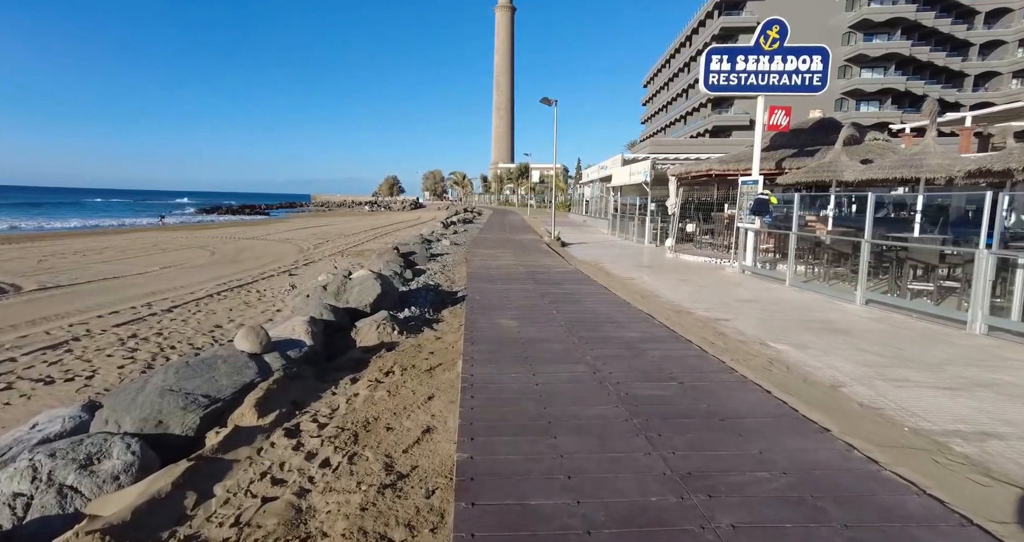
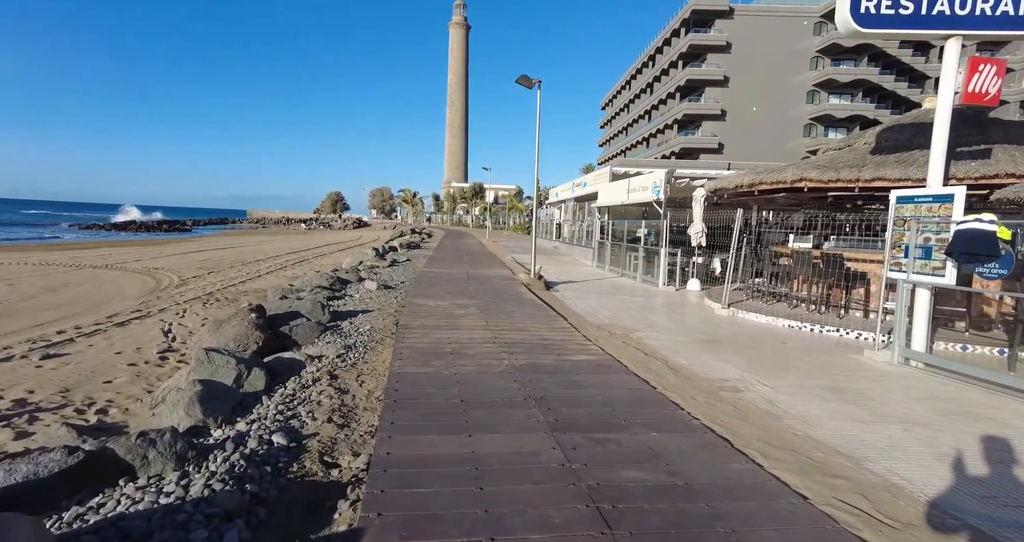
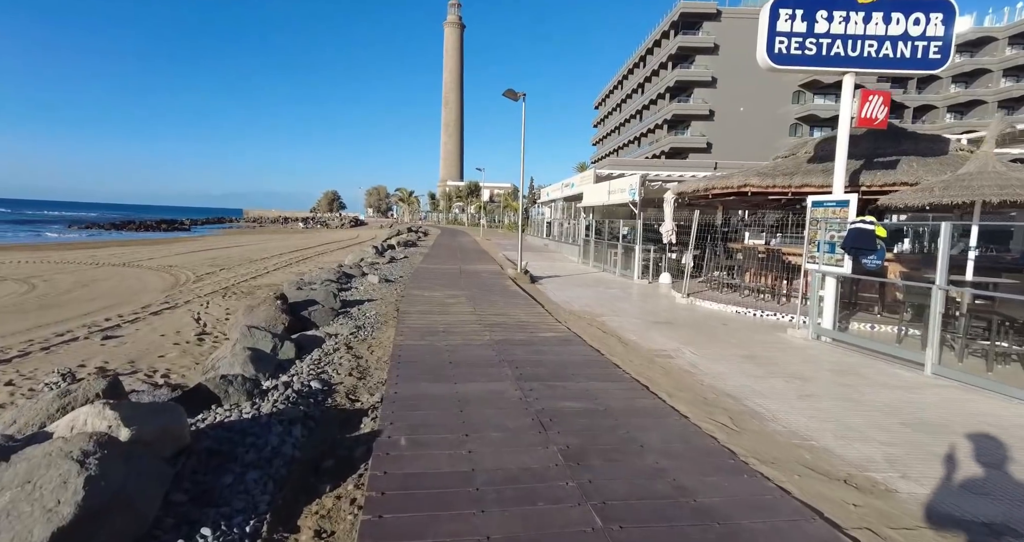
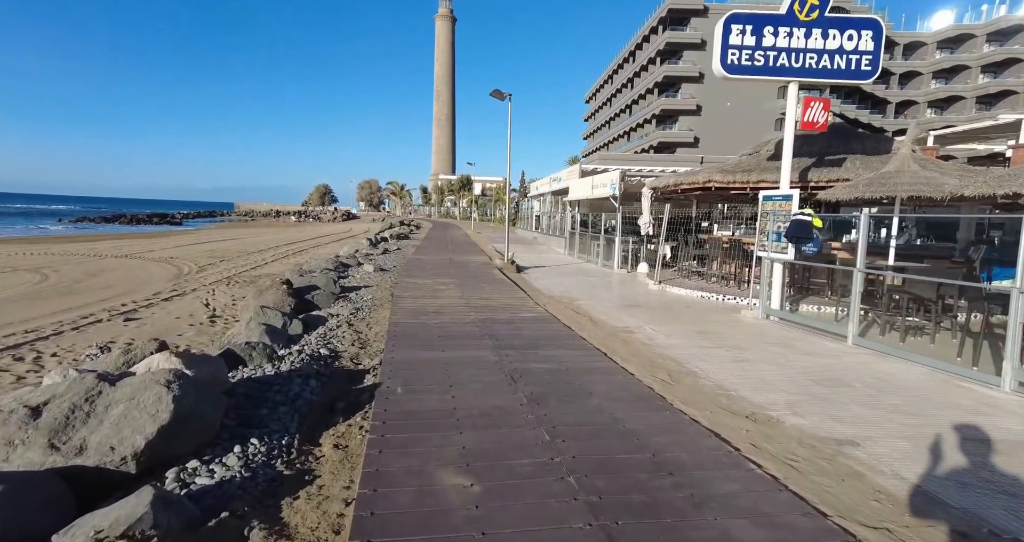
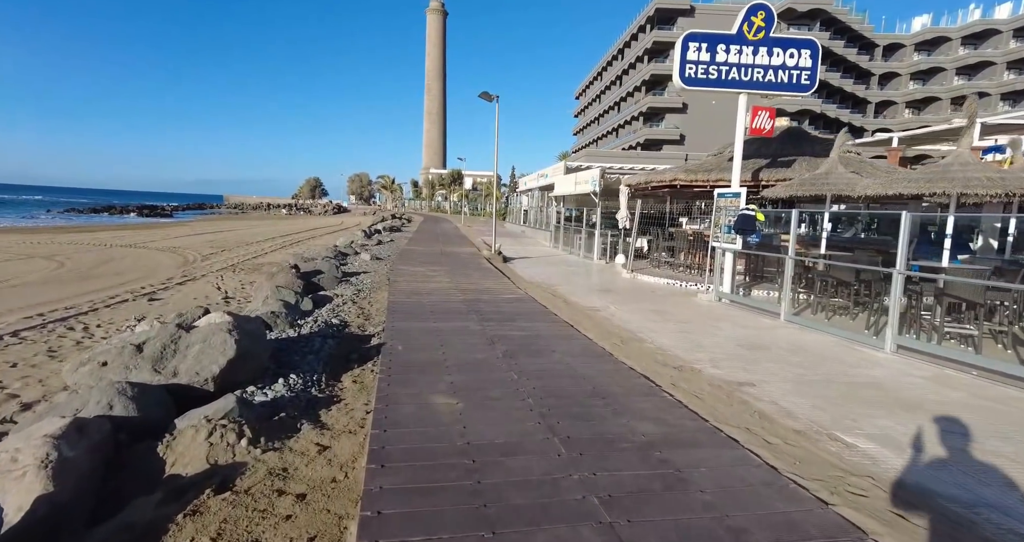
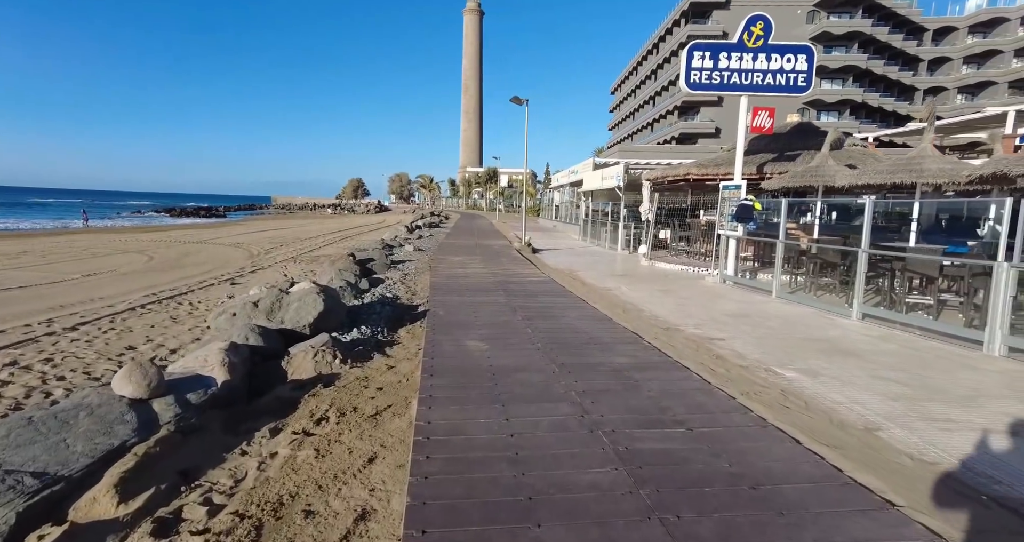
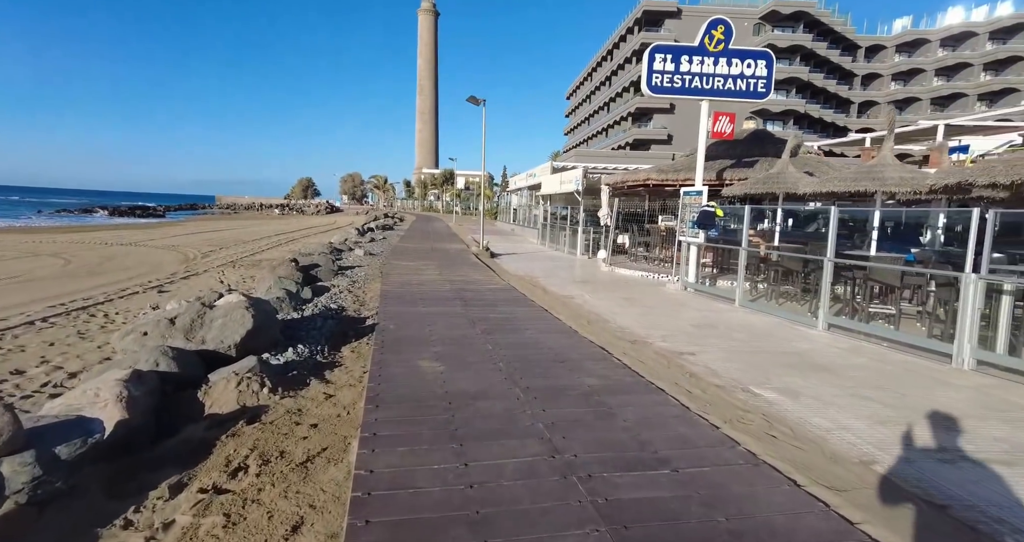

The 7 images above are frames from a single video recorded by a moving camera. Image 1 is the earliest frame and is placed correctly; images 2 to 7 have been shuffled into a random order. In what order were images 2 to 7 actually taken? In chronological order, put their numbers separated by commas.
6, 7, 5, 4, 3, 2
